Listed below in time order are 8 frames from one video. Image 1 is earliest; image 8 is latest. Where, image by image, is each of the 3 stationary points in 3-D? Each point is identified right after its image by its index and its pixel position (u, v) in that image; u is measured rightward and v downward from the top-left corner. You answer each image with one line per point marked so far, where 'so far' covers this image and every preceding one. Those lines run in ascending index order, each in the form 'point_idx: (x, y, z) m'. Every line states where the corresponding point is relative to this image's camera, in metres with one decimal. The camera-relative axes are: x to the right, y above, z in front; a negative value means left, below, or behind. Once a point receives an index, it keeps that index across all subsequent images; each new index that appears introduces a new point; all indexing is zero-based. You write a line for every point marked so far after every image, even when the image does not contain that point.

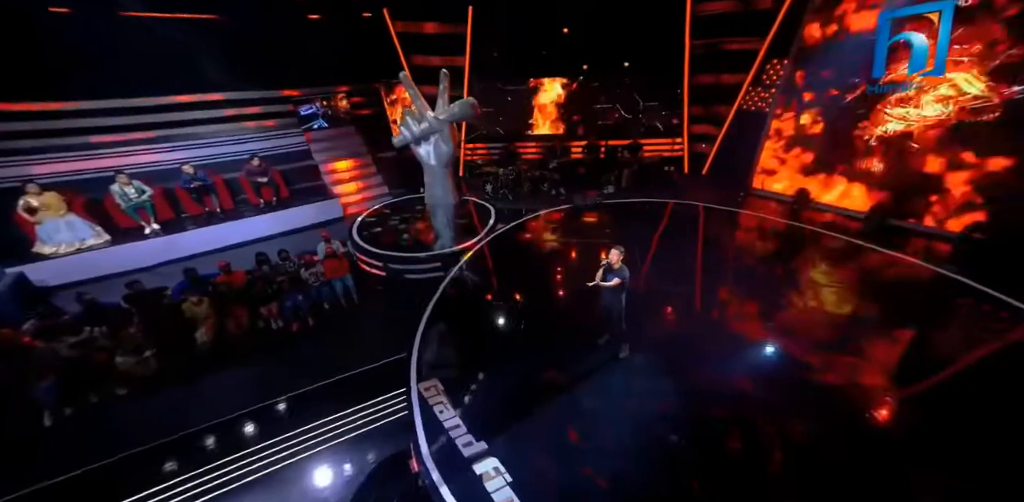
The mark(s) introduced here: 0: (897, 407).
0: (+3.9, -1.5, +3.1) m
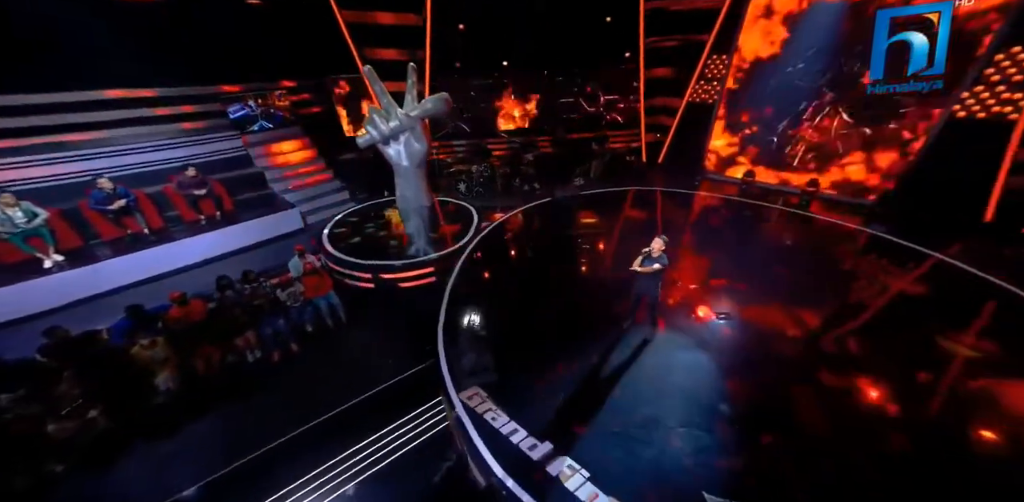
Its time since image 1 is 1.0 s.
0: (+4.2, -1.1, +3.8) m
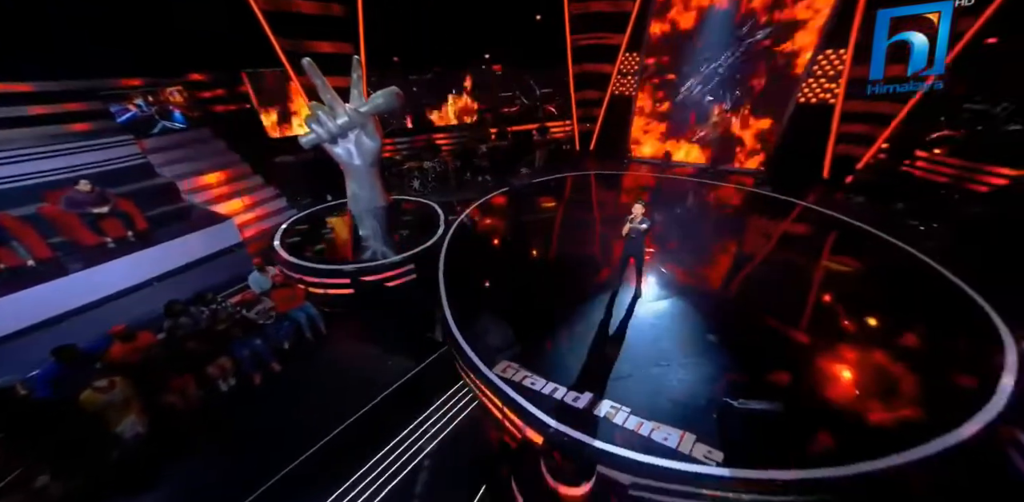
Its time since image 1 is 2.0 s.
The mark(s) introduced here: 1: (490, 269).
0: (+4.2, -0.3, +5.0) m
1: (-0.2, -0.2, +5.4) m
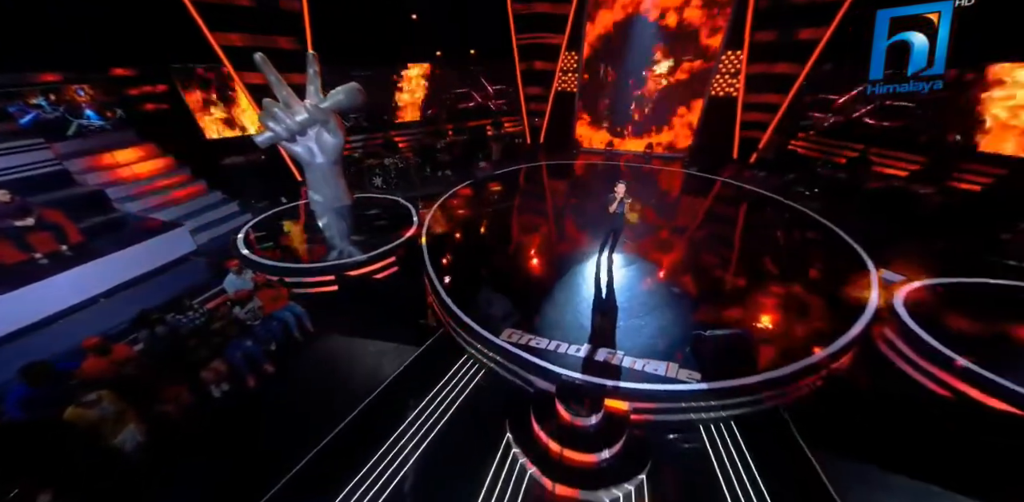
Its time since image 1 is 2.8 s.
0: (+3.8, +0.3, +6.0) m
1: (-0.6, 0.0, +5.7) m
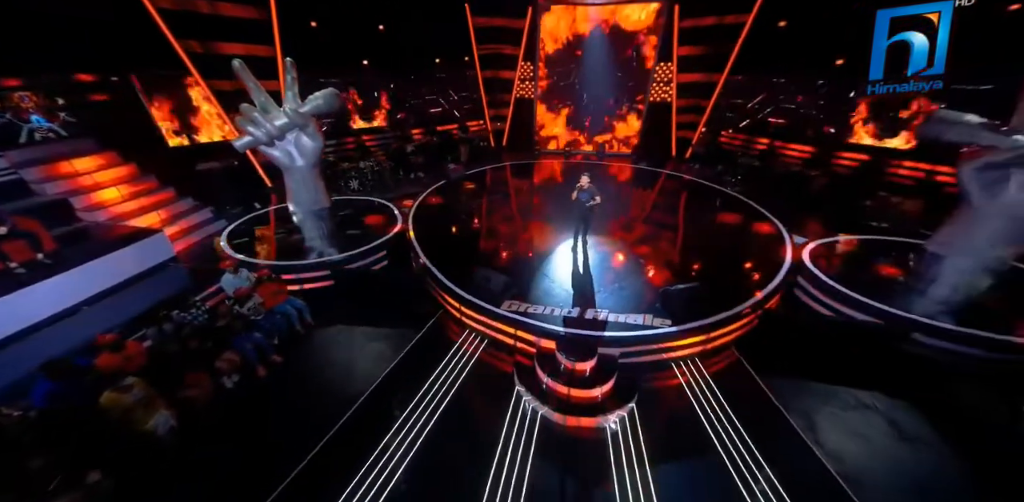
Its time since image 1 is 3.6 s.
0: (+3.3, +0.7, +7.0) m
1: (-1.0, +0.2, +6.1) m
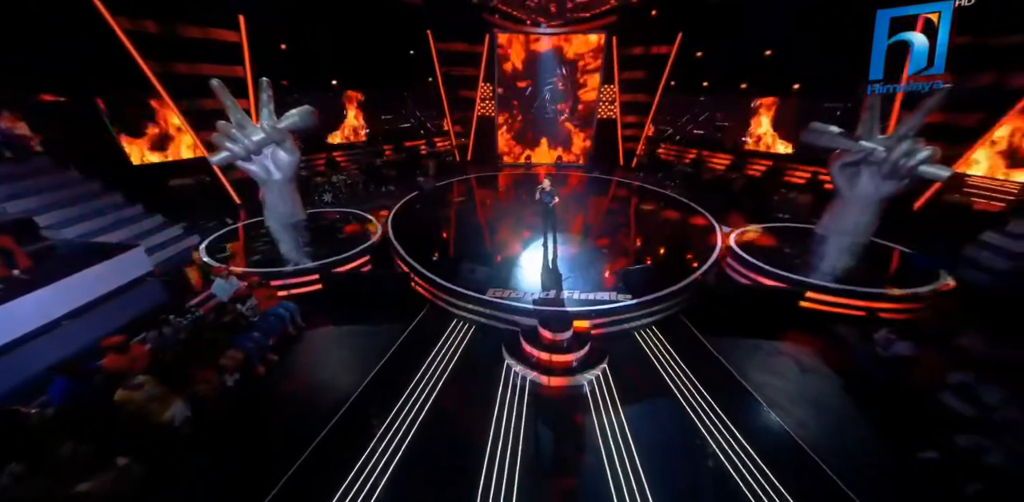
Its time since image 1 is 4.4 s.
0: (+2.6, +0.8, +8.0) m
1: (-1.5, +0.1, +6.5) m
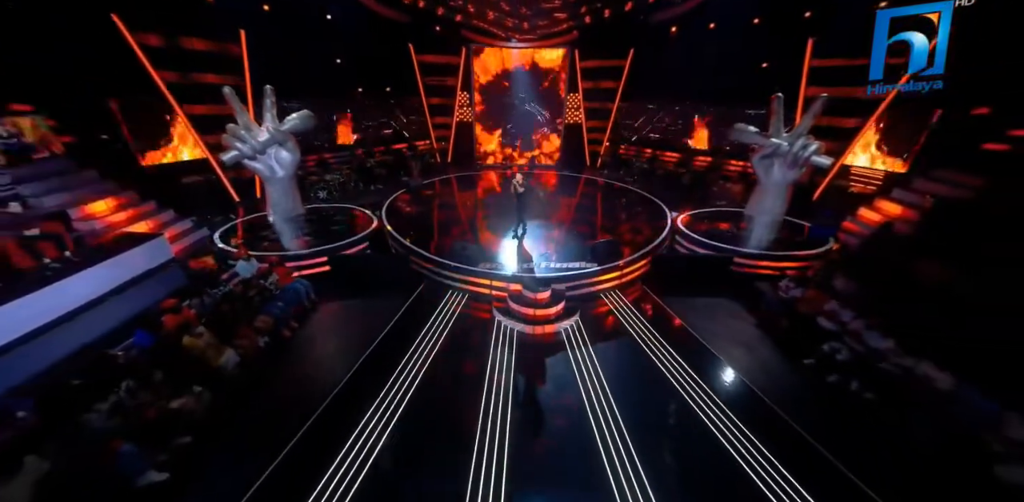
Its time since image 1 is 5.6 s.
0: (+2.1, +1.2, +9.1) m
1: (-1.9, +0.4, +7.3) m
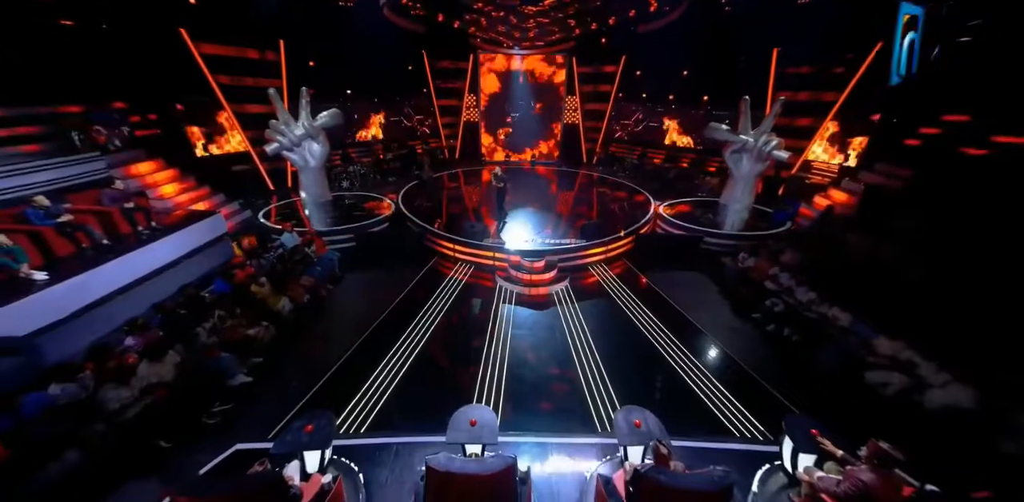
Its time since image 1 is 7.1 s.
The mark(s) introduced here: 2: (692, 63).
0: (+2.2, +1.5, +10.1) m
1: (-1.9, +0.8, +8.3) m
2: (+5.5, +5.9, +10.4) m
